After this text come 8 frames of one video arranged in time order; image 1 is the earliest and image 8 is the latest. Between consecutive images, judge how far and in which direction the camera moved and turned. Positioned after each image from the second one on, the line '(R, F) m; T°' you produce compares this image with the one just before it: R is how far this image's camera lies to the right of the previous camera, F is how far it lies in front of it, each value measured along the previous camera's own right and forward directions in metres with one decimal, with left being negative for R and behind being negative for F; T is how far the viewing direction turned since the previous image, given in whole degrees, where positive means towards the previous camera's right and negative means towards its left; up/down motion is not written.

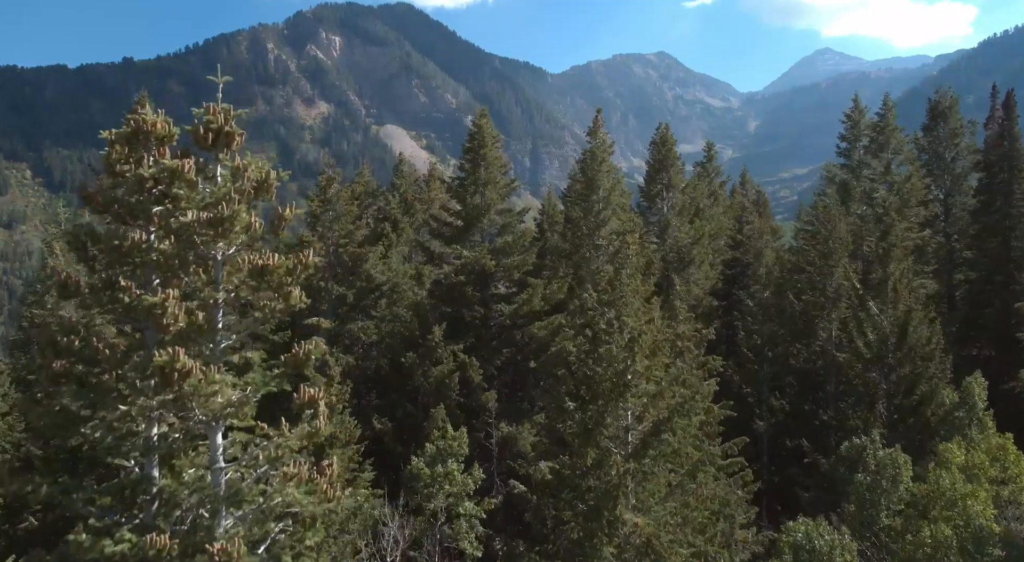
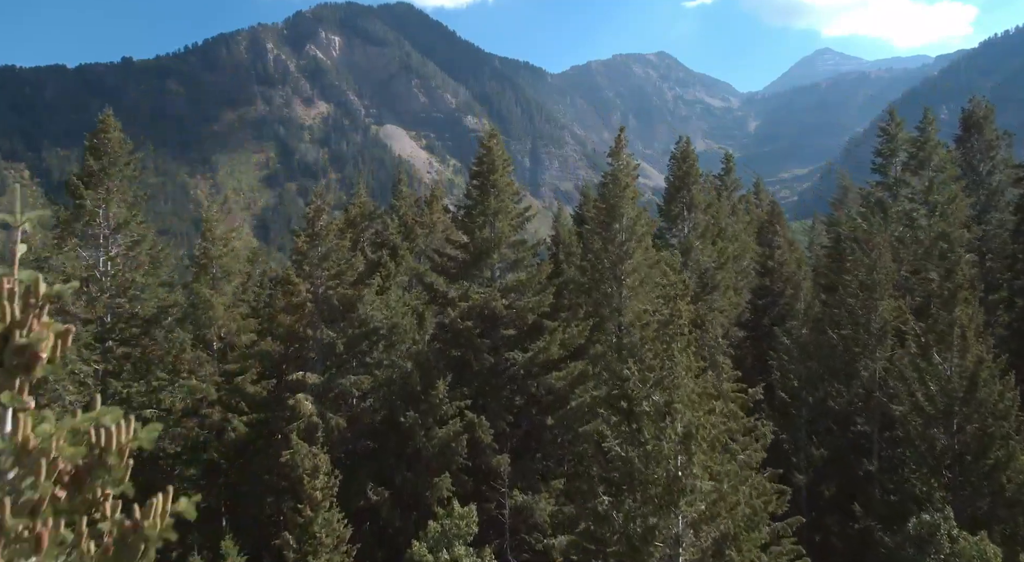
(-0.6, +4.6) m; 0°
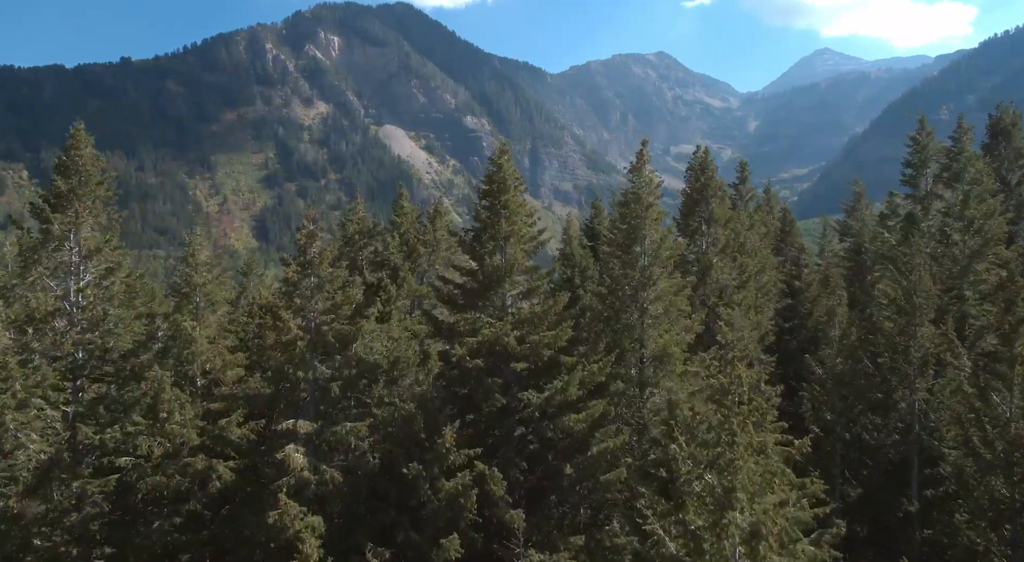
(-0.5, +3.3) m; 0°
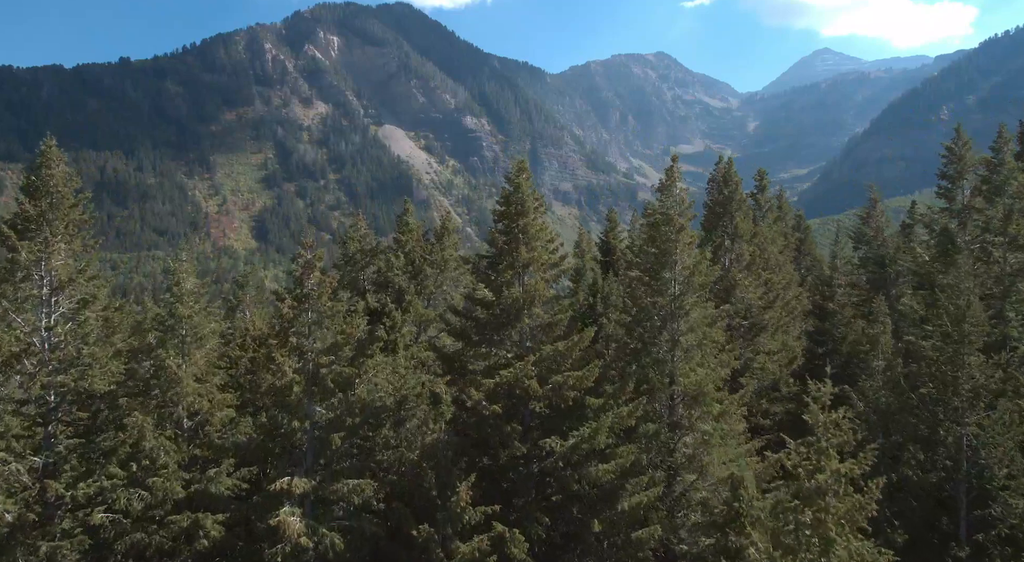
(-0.7, +3.2) m; 0°
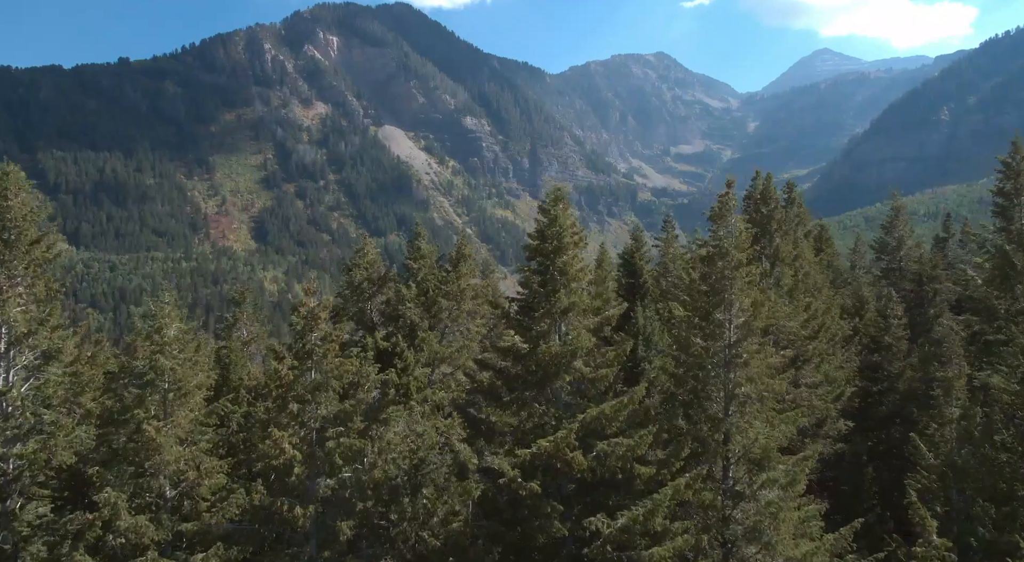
(-1.1, +4.1) m; 0°
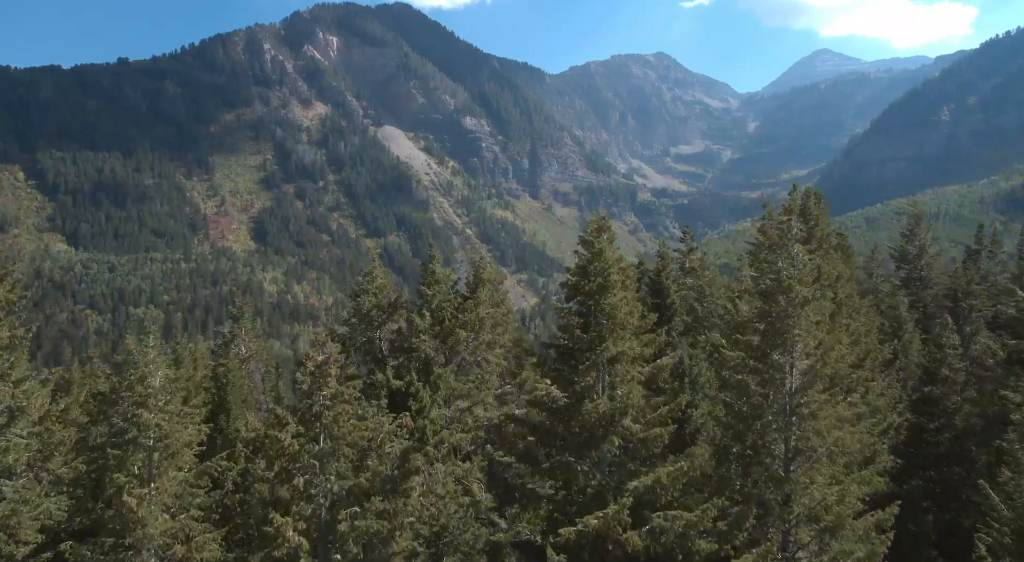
(-1.0, +3.4) m; 0°
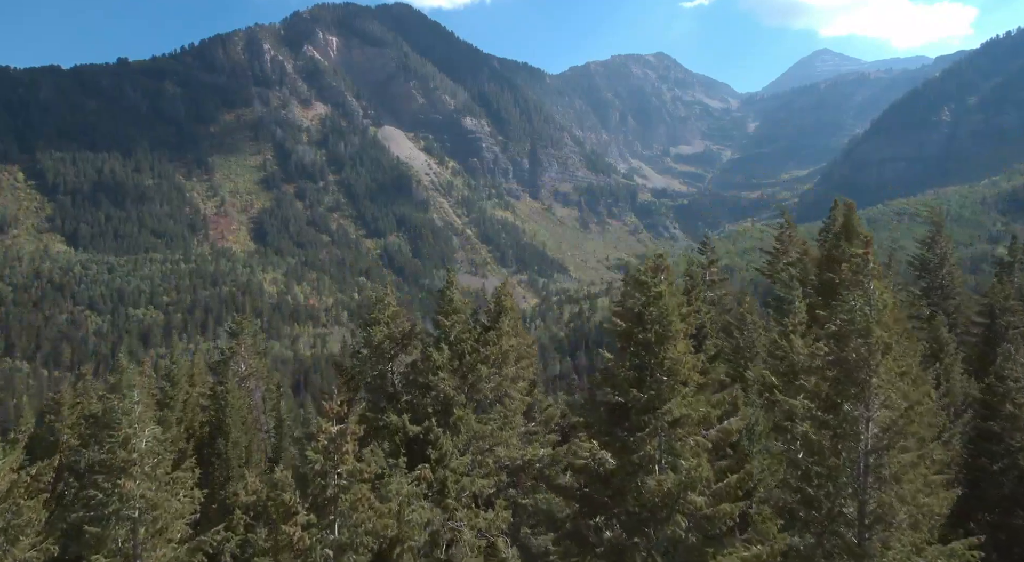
(-1.0, +3.1) m; 0°
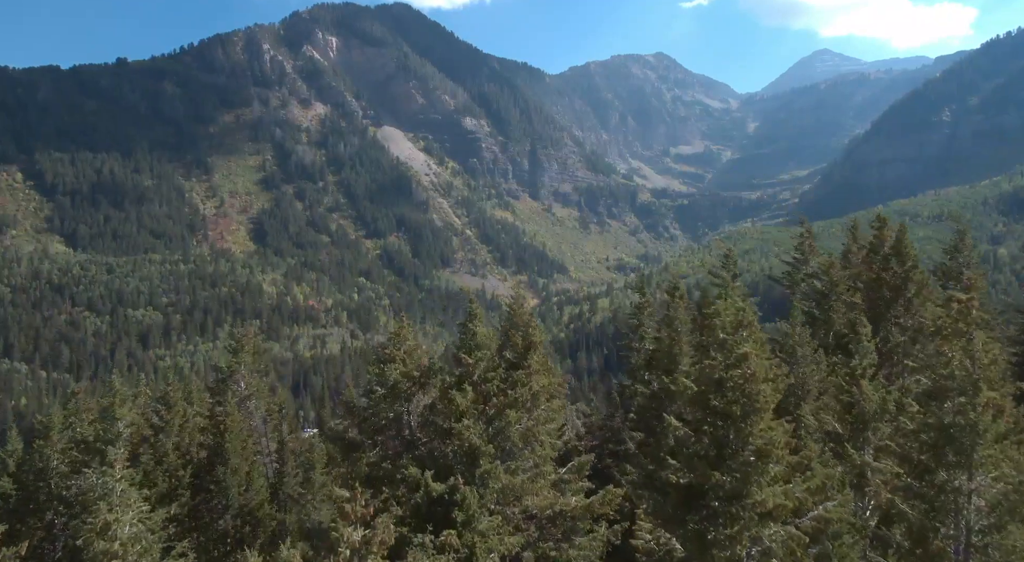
(-1.1, +3.1) m; 0°
